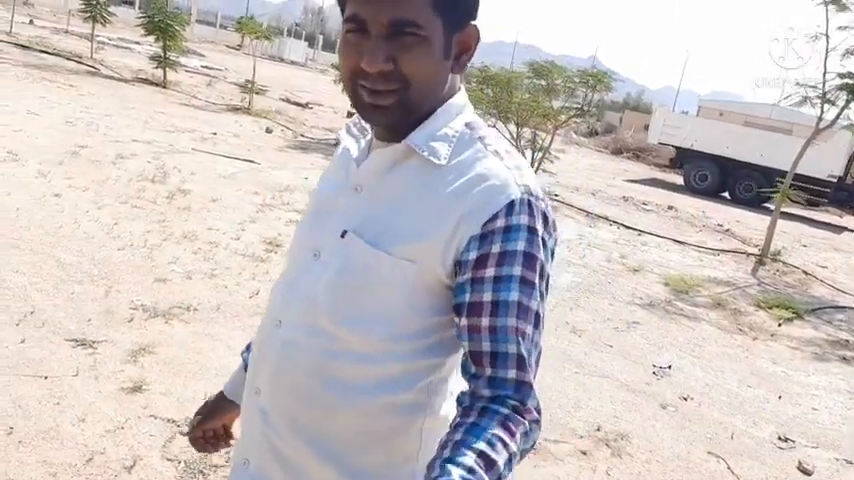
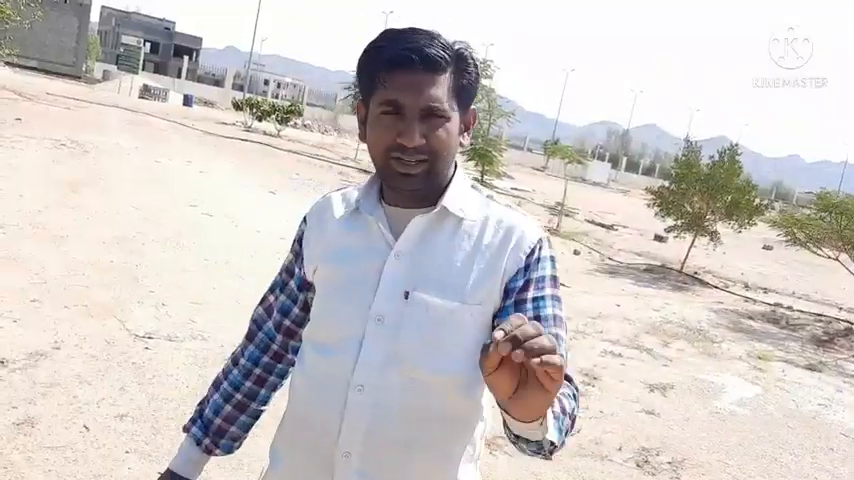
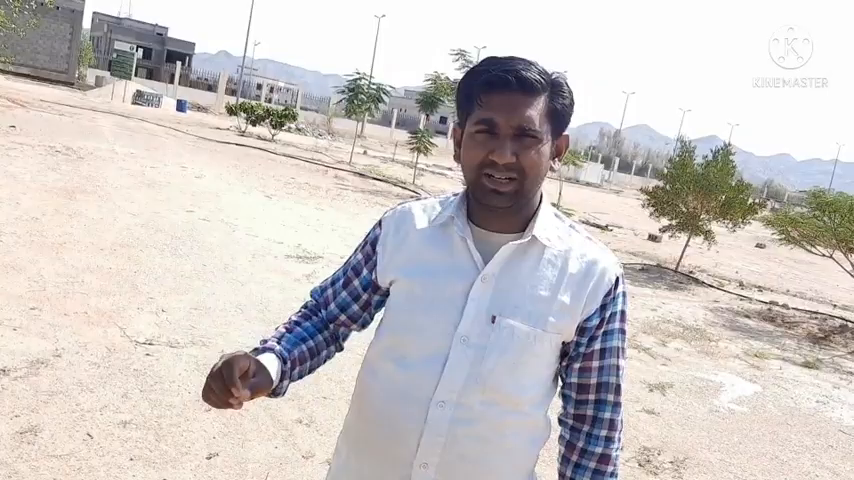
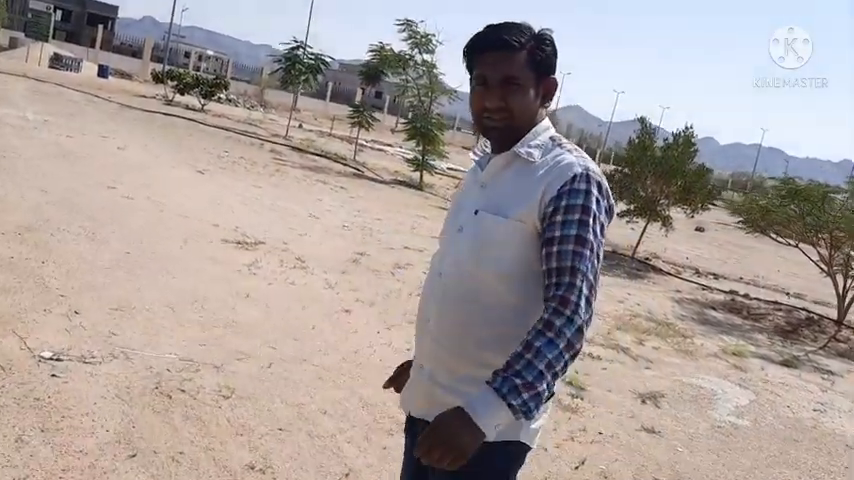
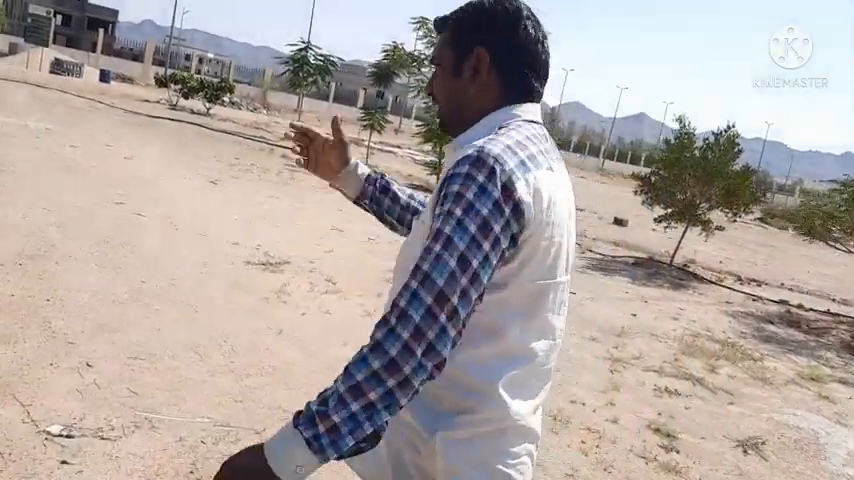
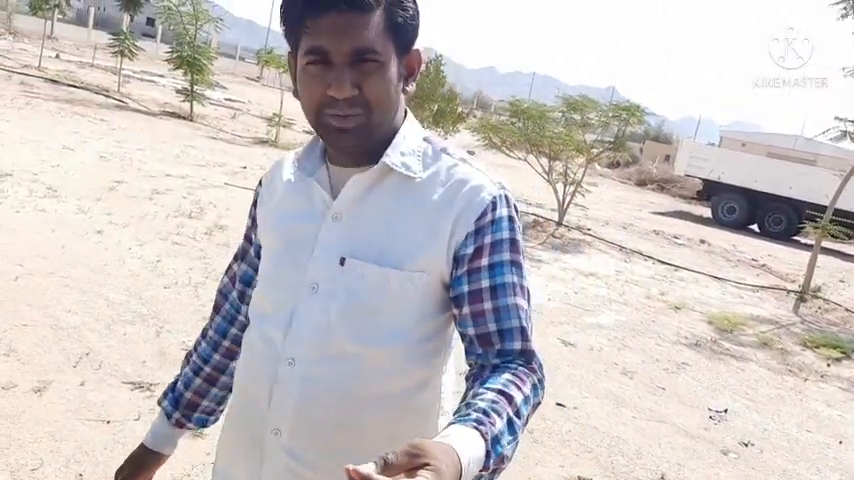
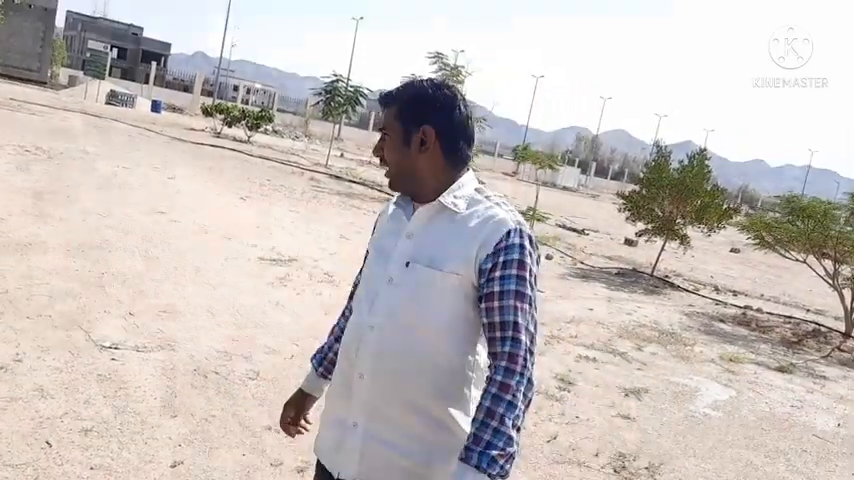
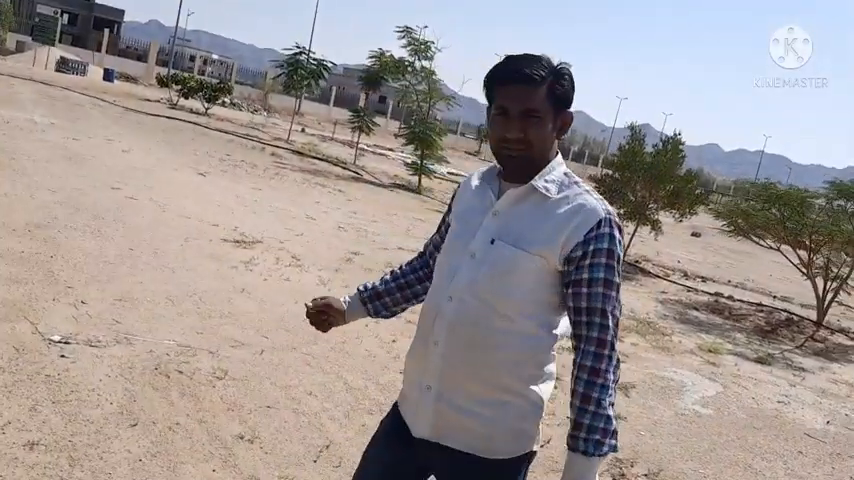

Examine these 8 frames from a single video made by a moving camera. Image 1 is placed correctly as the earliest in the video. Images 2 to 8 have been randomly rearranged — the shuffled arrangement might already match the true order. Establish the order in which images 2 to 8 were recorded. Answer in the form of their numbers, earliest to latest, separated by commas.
6, 2, 3, 7, 8, 4, 5
